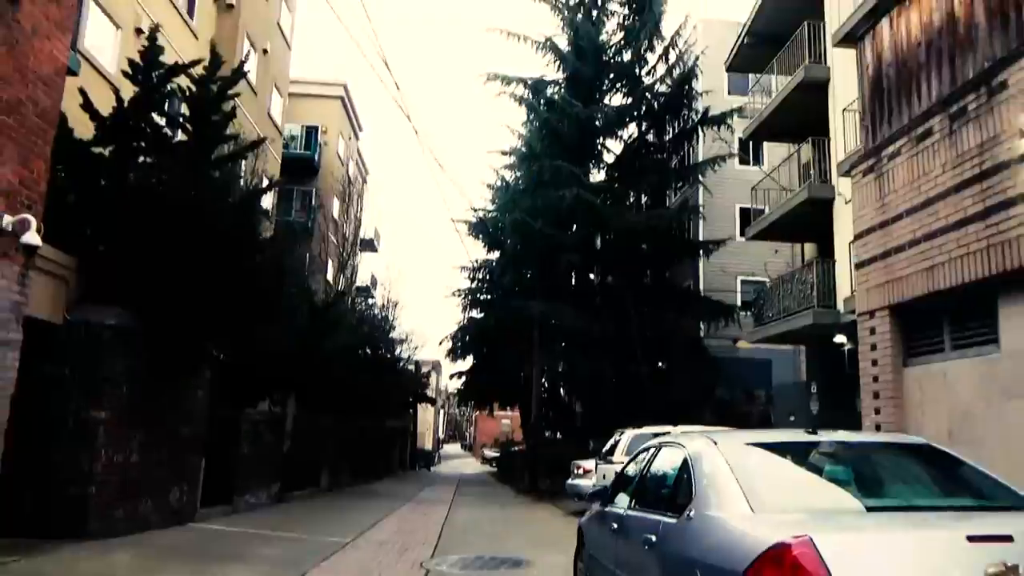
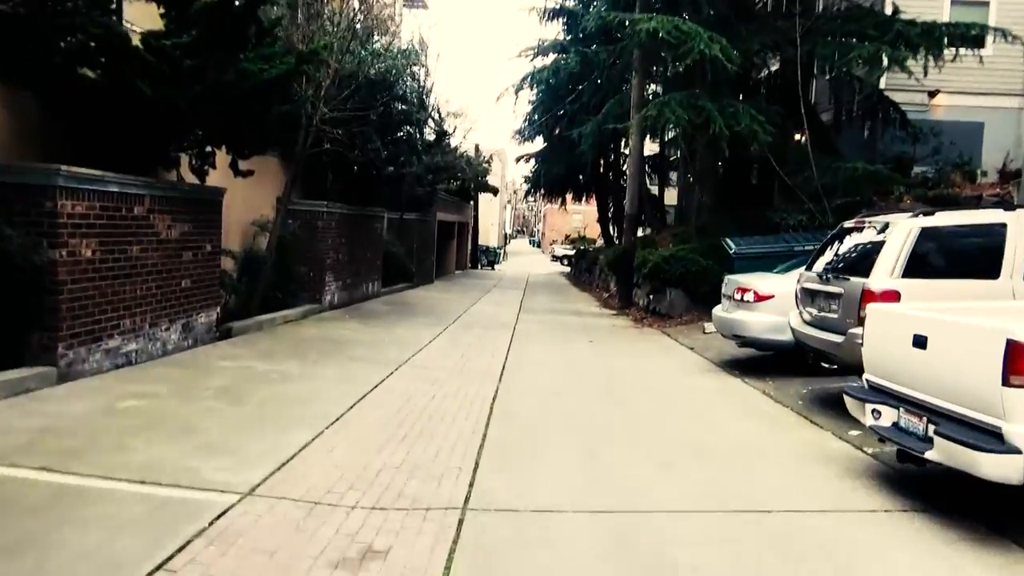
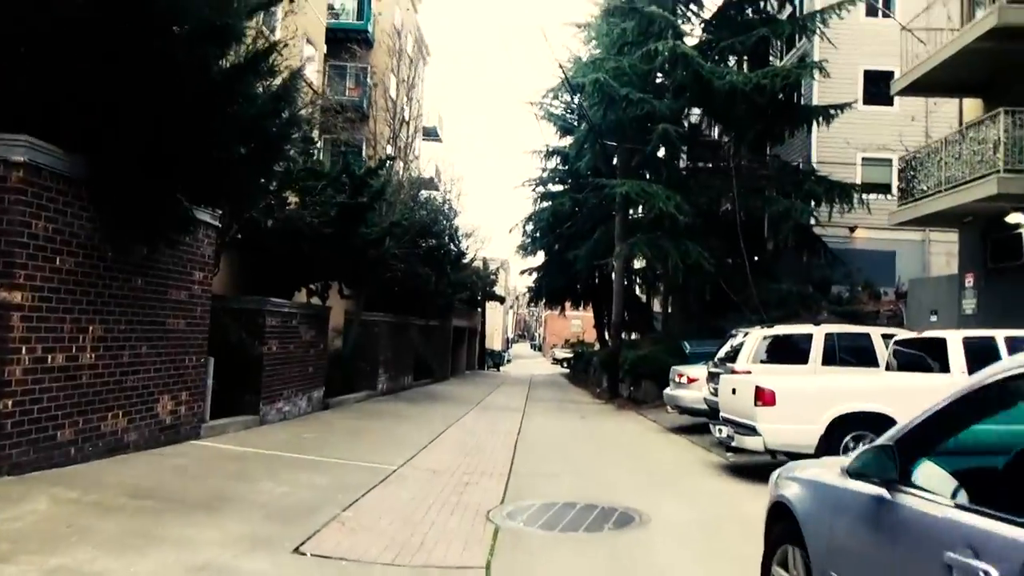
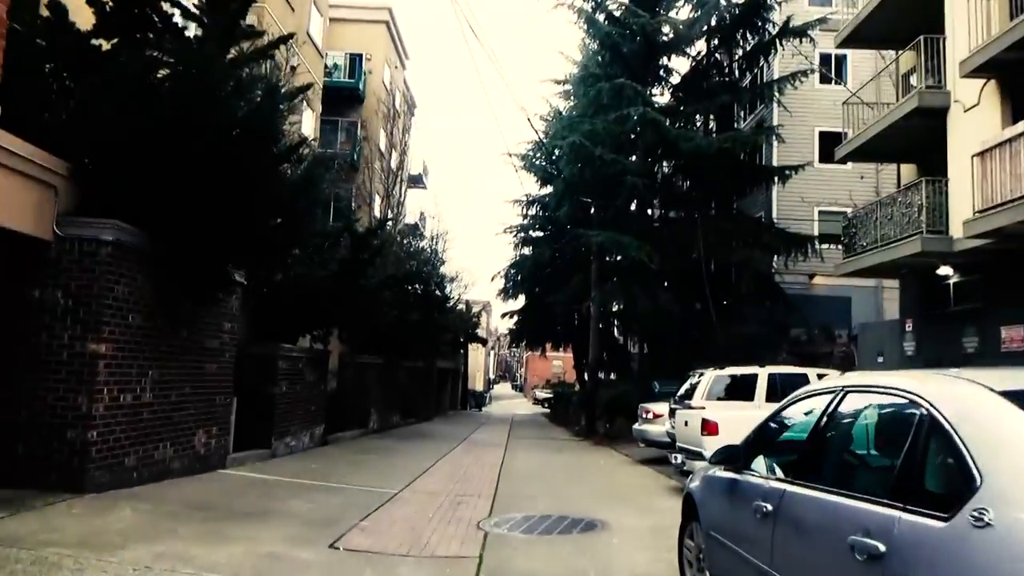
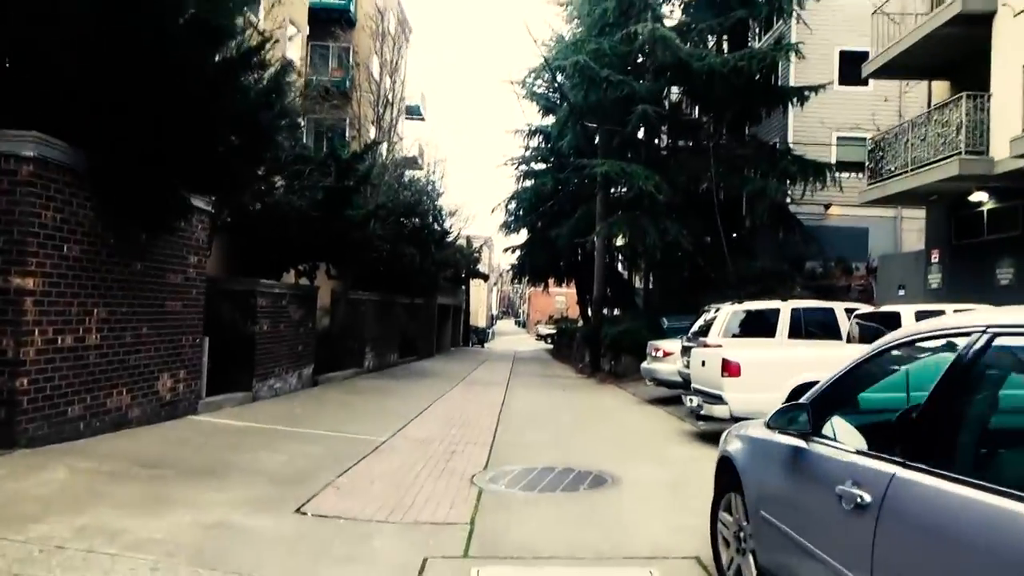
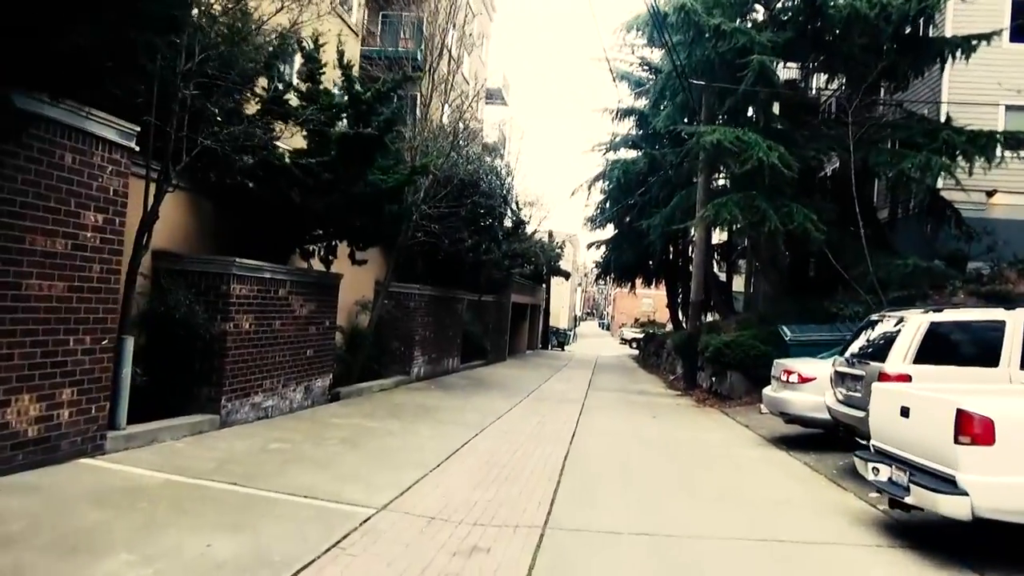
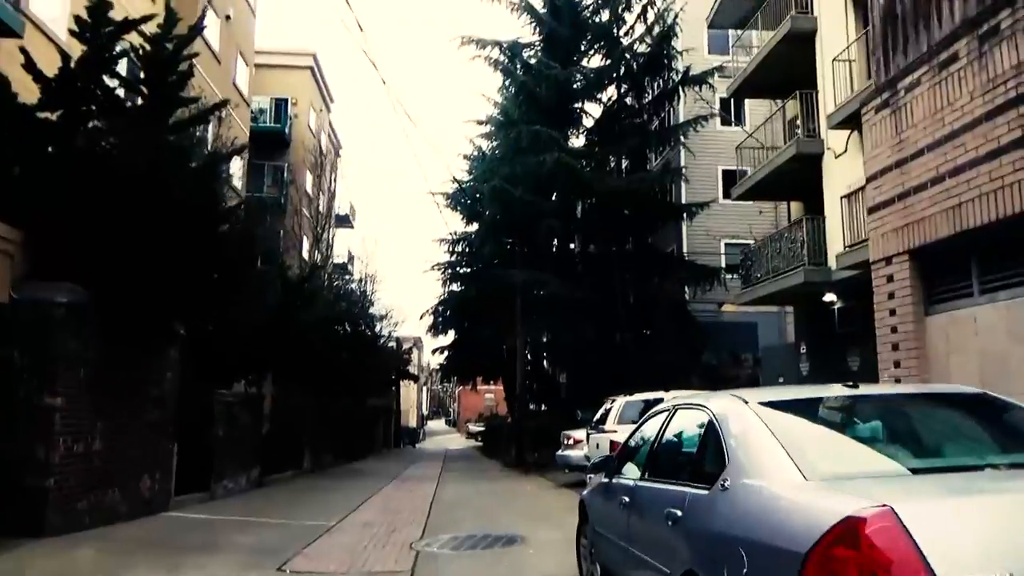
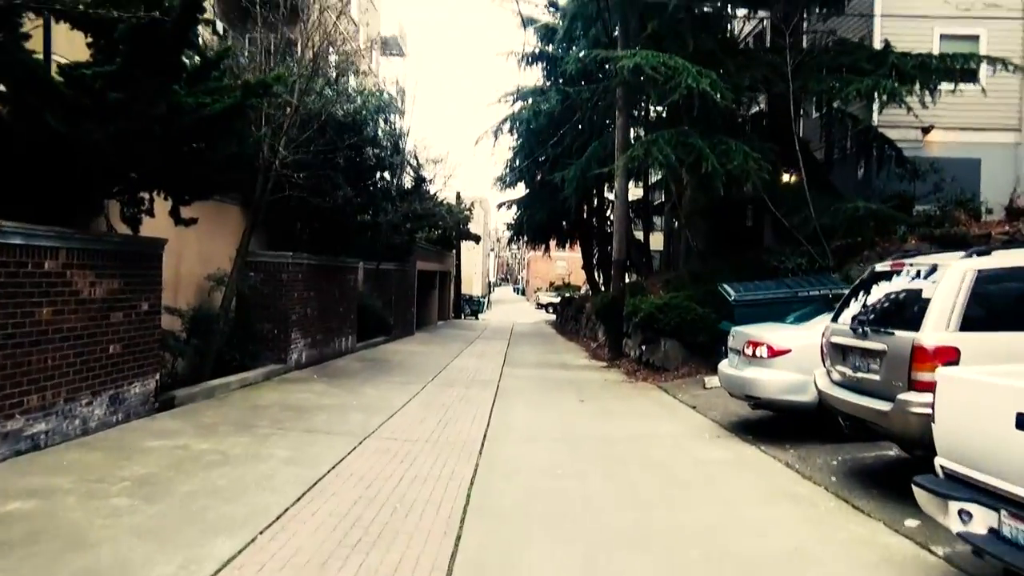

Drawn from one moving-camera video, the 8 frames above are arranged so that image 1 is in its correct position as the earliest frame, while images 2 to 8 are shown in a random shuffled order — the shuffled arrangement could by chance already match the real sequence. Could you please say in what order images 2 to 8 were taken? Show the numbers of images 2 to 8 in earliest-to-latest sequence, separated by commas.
7, 4, 5, 3, 6, 2, 8
